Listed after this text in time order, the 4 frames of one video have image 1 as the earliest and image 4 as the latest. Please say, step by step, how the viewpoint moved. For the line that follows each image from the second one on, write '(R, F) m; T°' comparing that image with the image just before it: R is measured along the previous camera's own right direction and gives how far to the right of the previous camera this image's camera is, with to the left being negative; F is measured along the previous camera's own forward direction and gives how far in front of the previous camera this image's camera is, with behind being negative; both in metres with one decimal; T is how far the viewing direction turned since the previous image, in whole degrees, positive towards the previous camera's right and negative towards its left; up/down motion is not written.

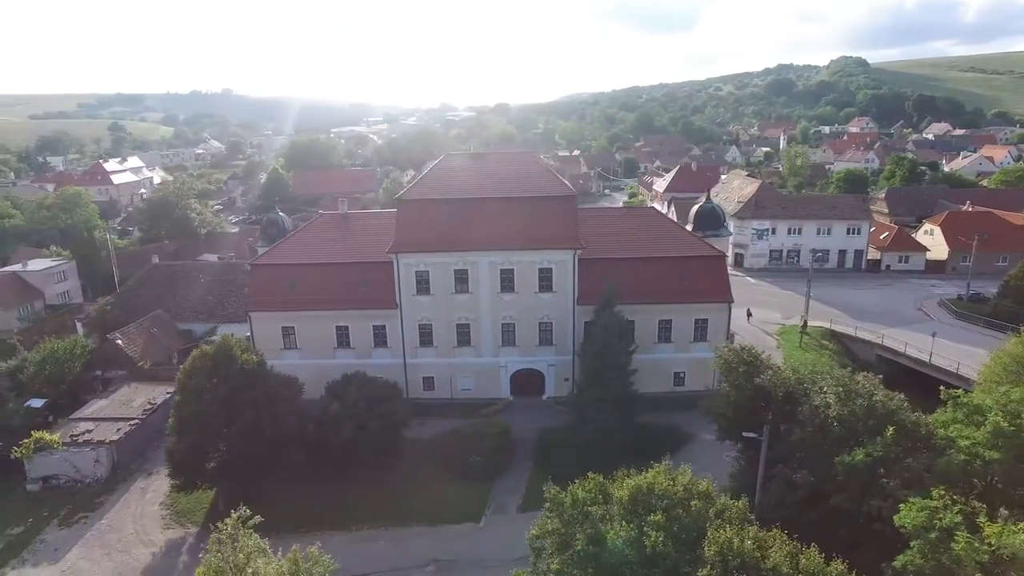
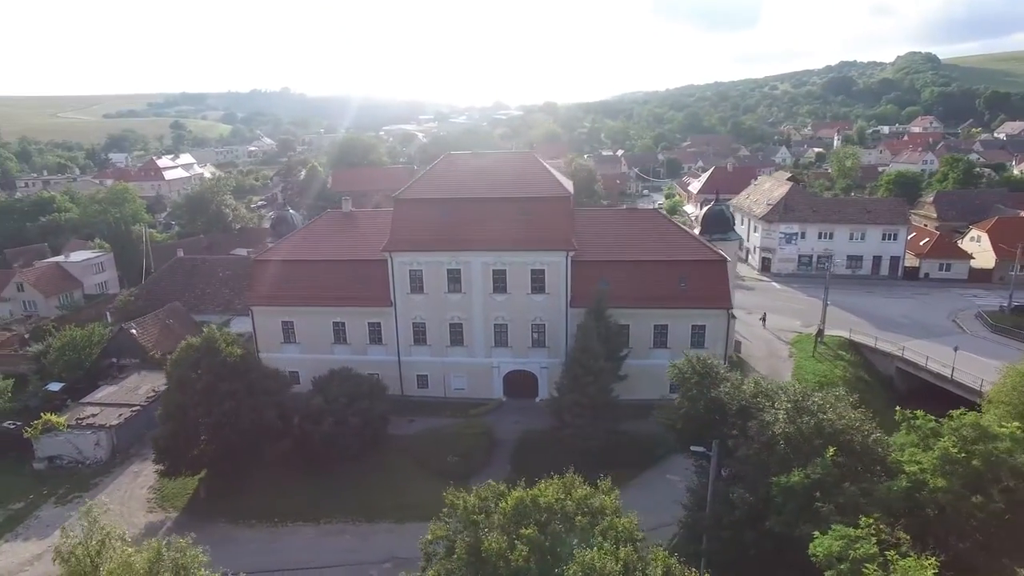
(+3.1, +0.3) m; -5°
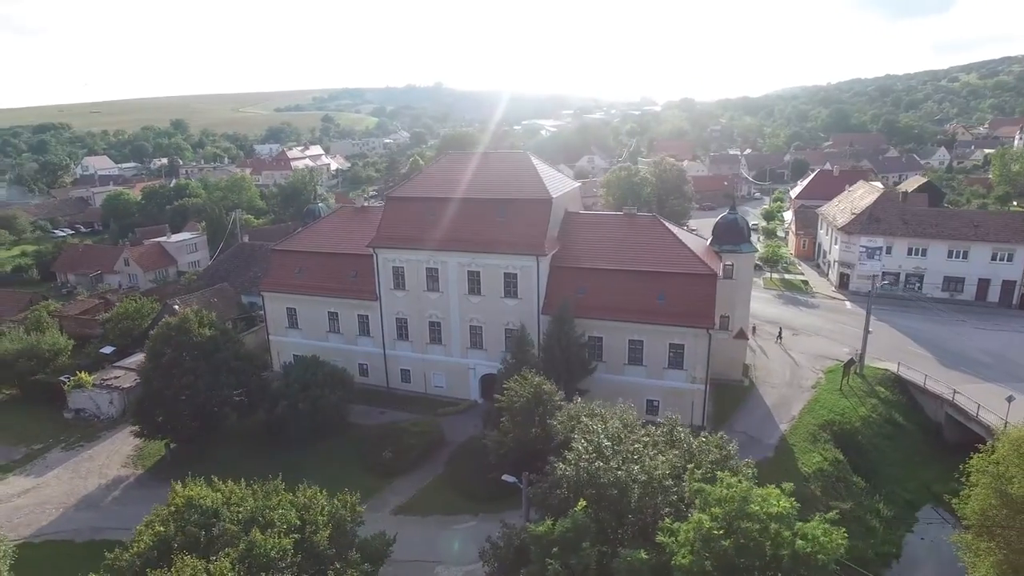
(+8.6, +1.5) m; -13°
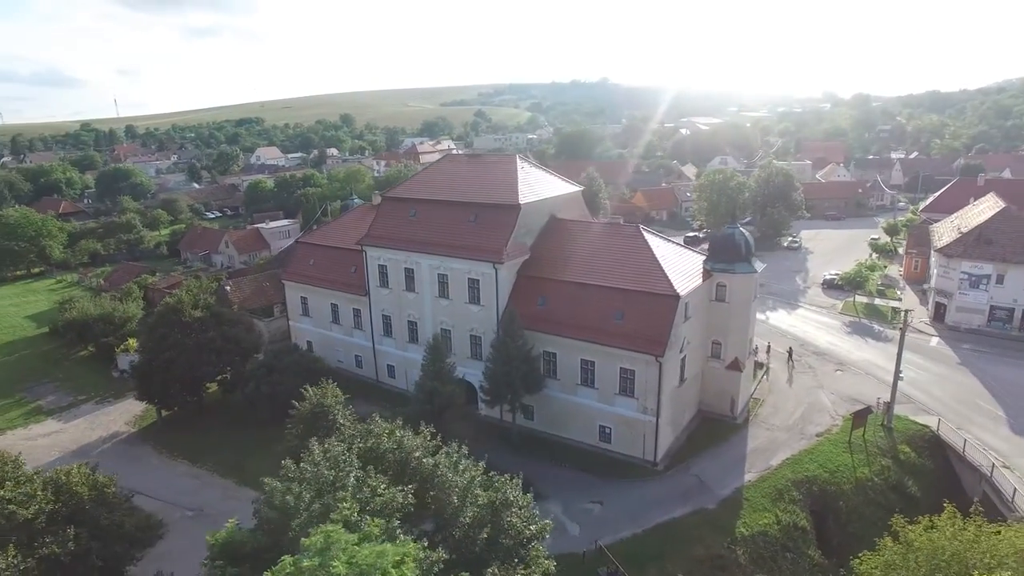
(+9.8, +2.1) m; -15°
